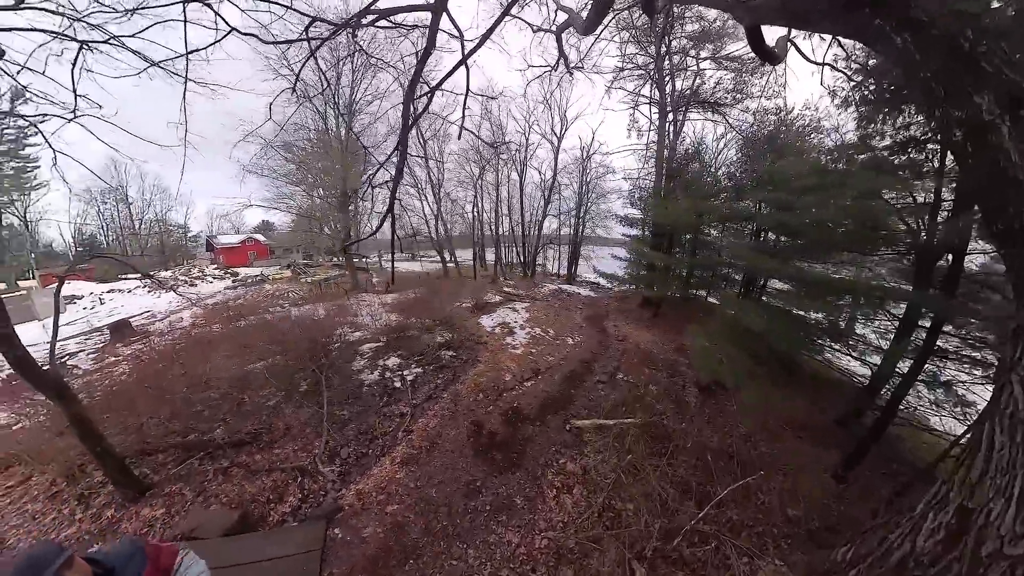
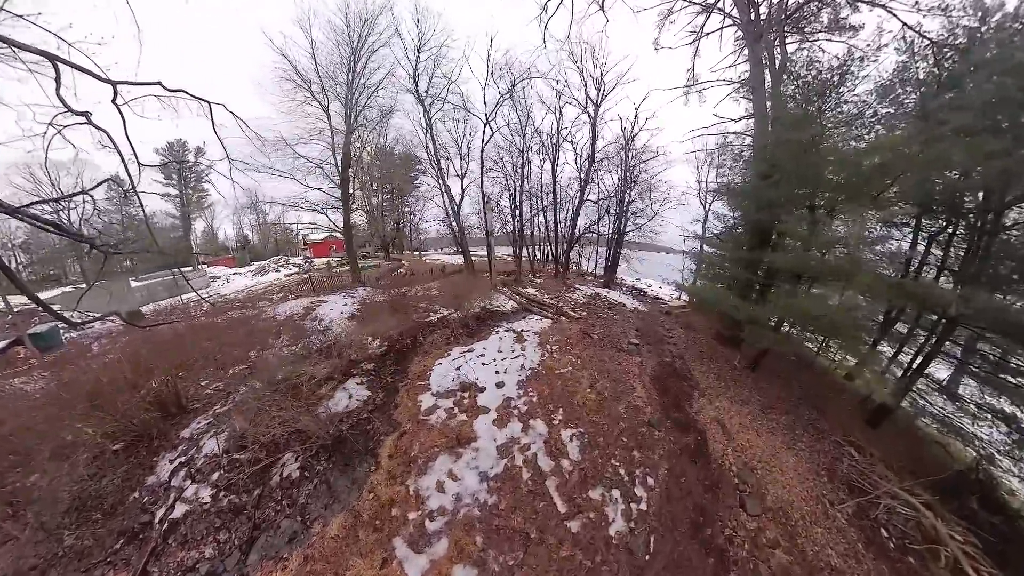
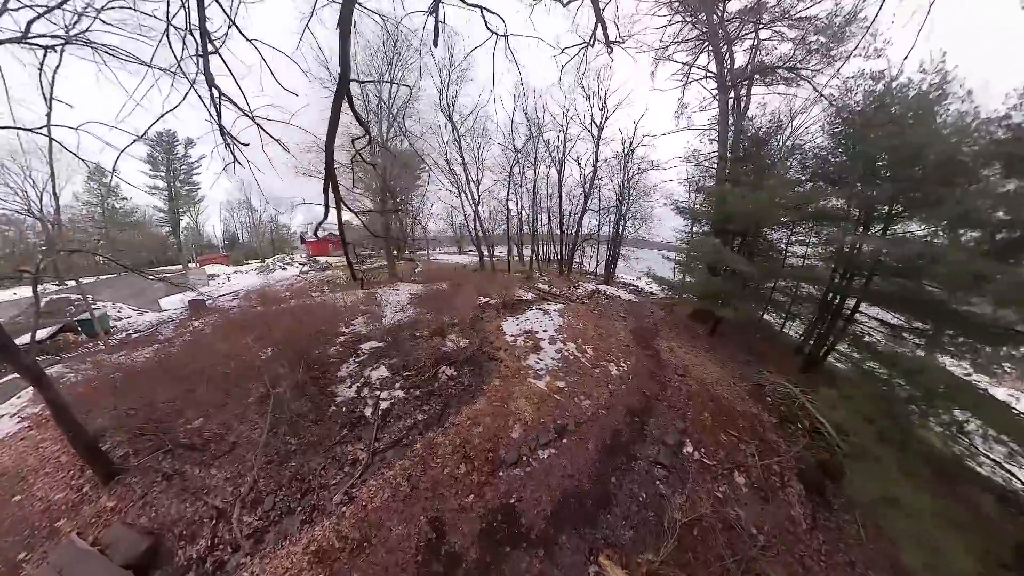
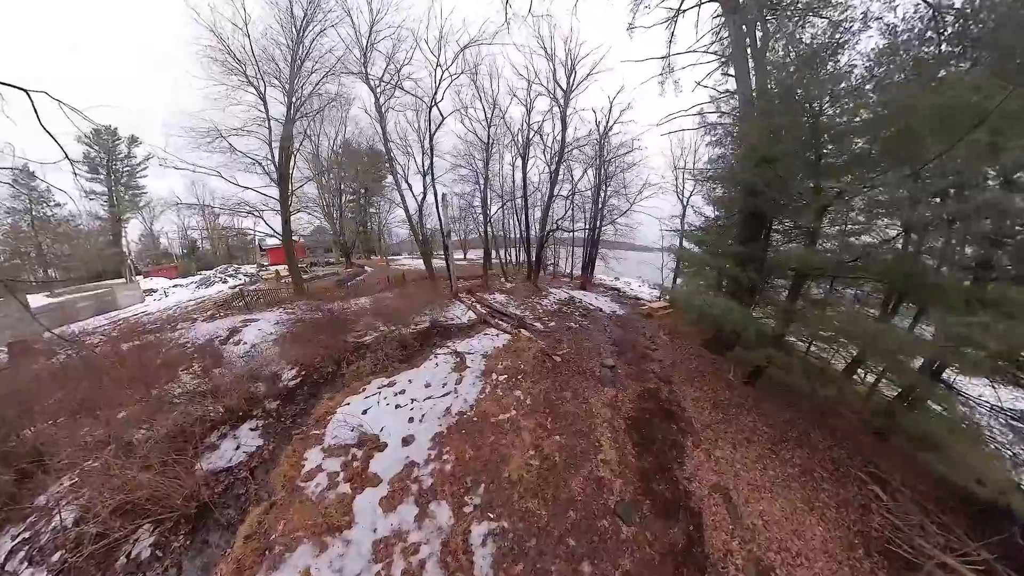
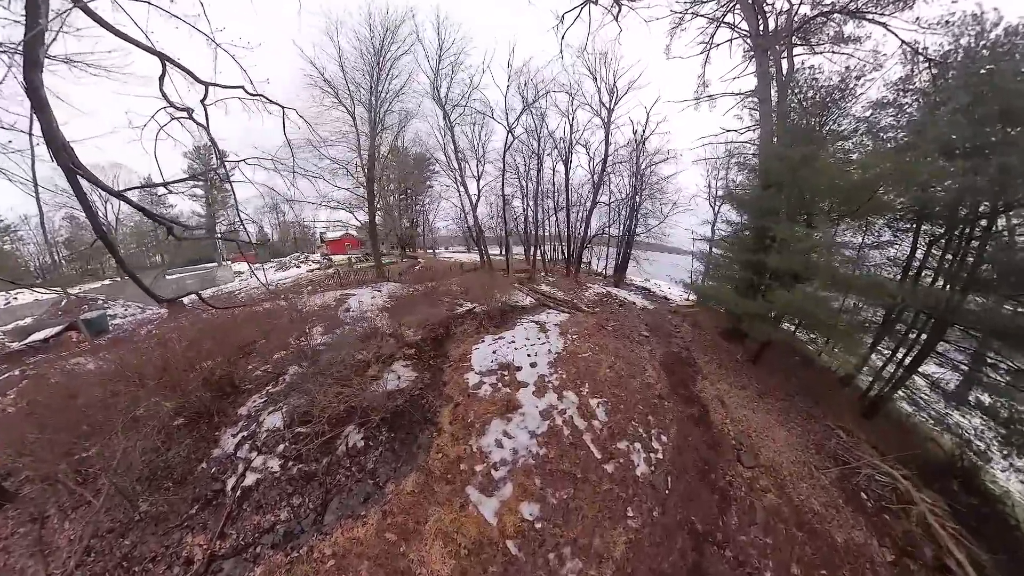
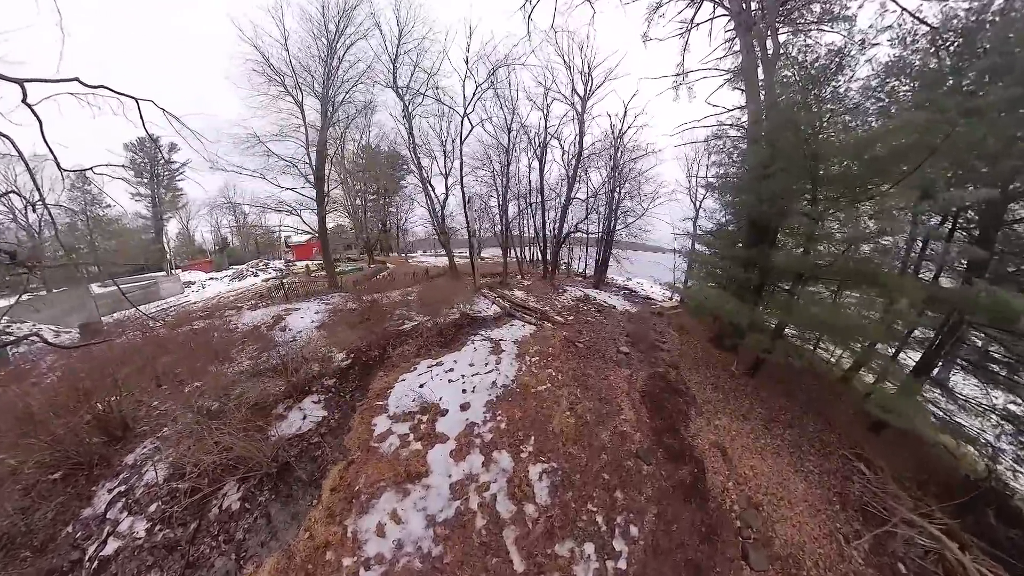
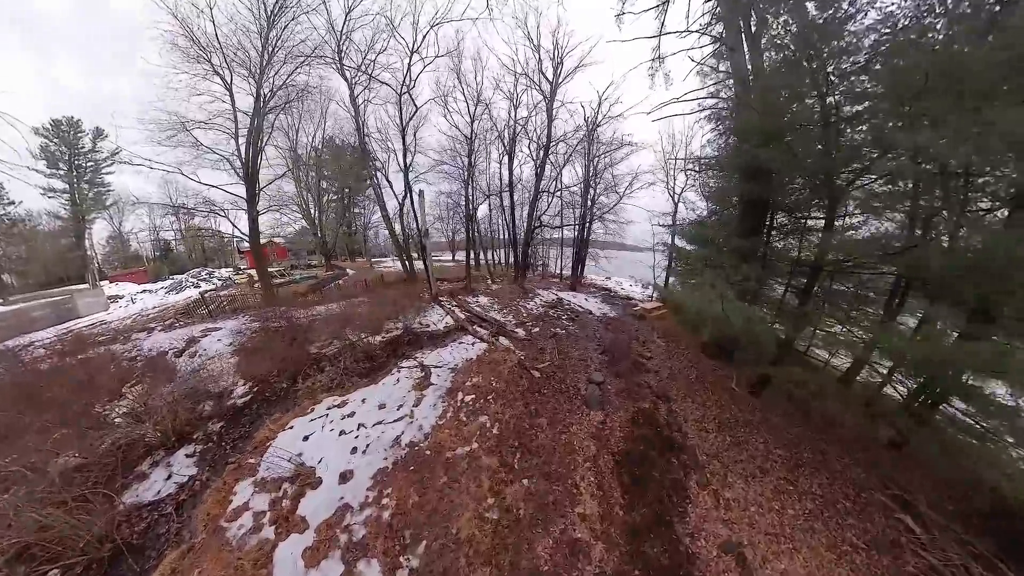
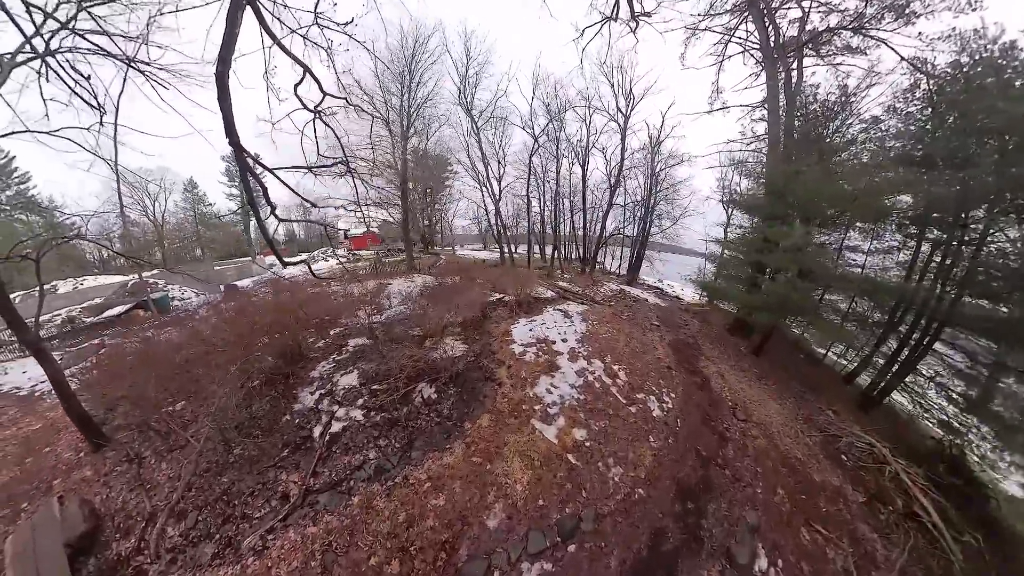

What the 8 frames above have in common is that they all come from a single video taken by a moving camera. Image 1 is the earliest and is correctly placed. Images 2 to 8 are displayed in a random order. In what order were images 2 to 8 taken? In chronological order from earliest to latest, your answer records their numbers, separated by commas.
3, 8, 5, 2, 6, 4, 7
